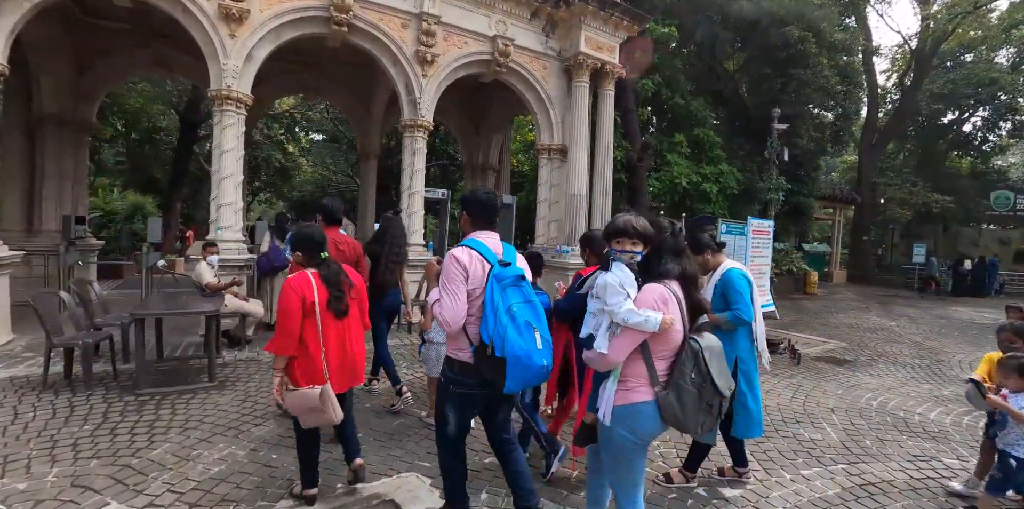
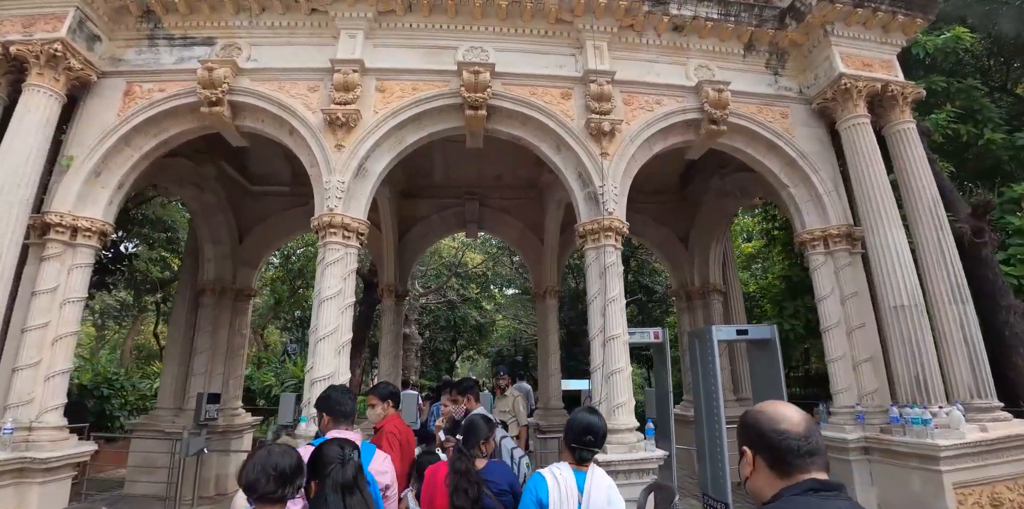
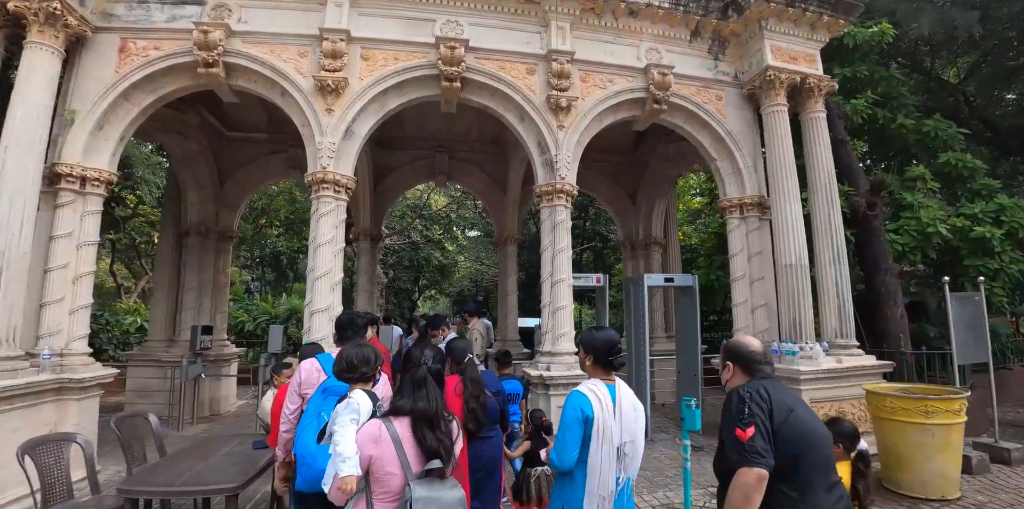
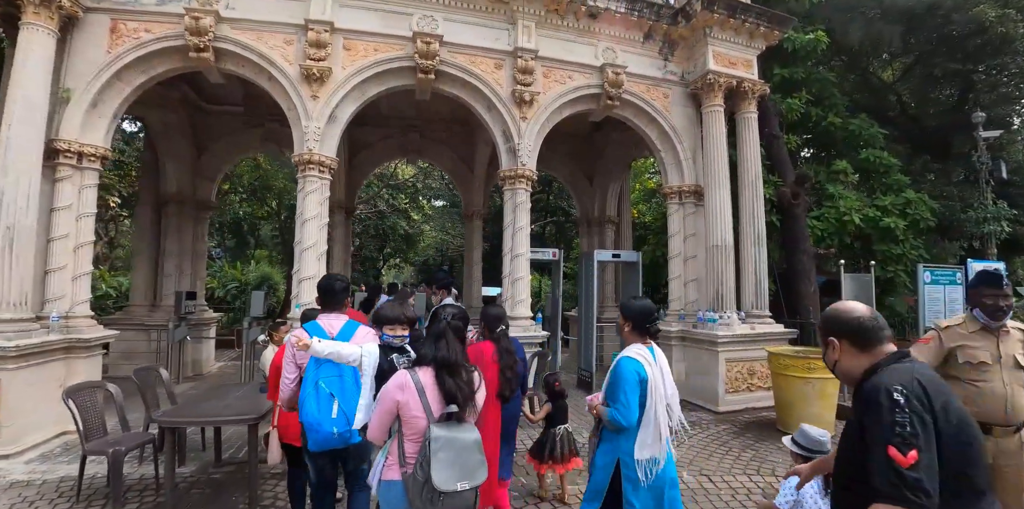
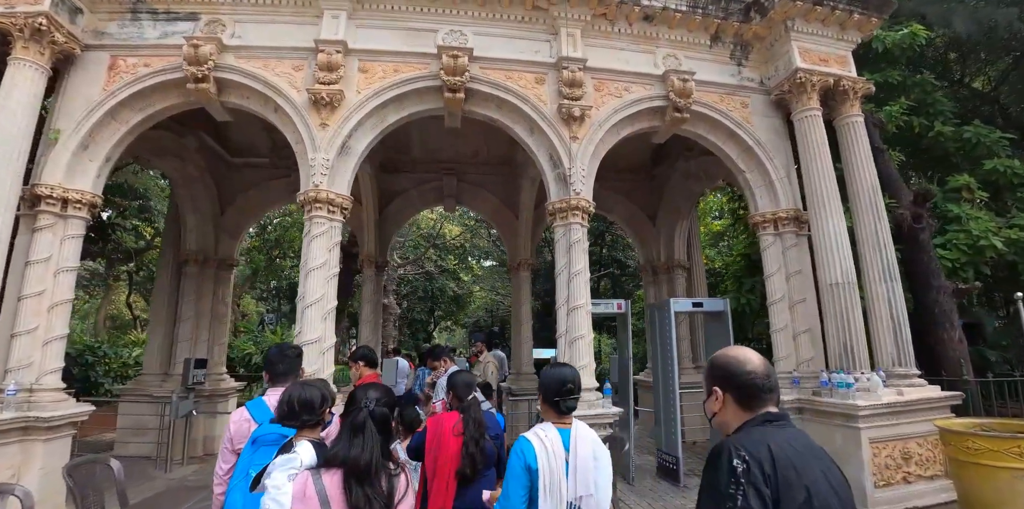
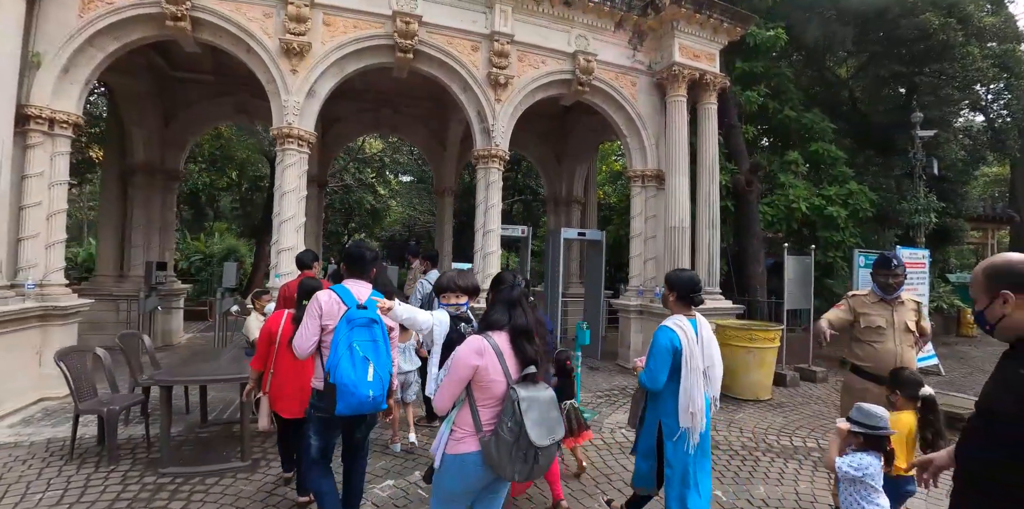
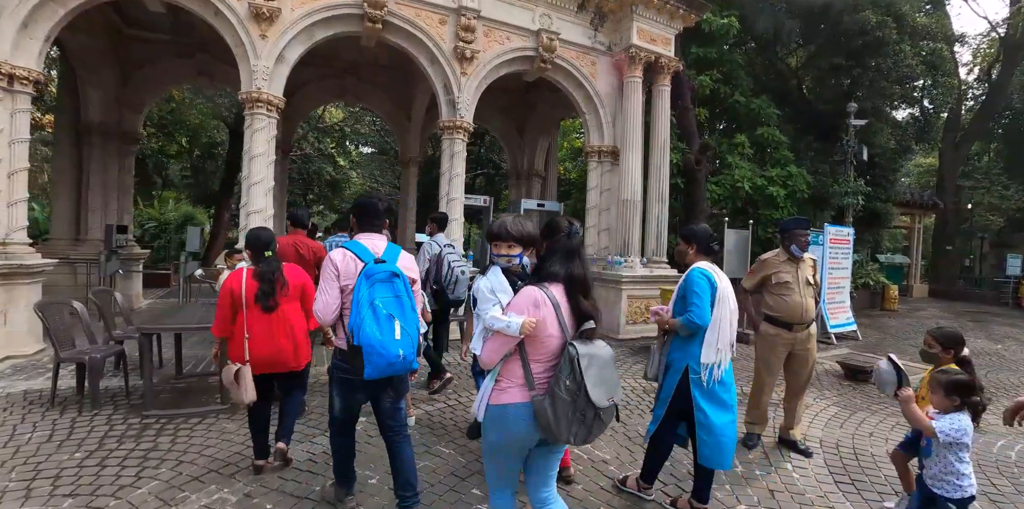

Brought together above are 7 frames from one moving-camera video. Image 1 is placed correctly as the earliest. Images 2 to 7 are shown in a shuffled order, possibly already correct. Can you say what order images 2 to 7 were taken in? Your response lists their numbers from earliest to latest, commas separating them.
7, 6, 4, 3, 5, 2
